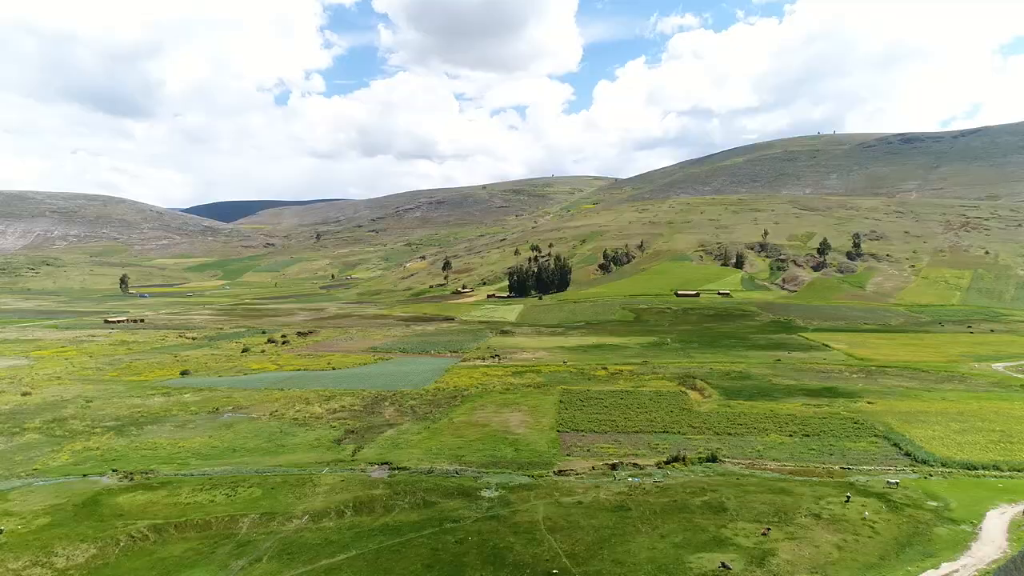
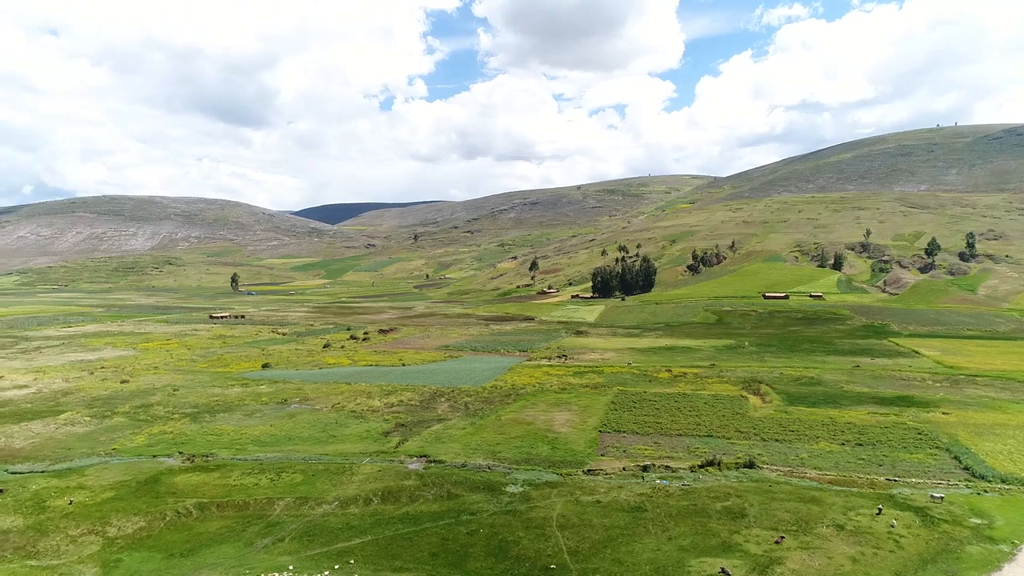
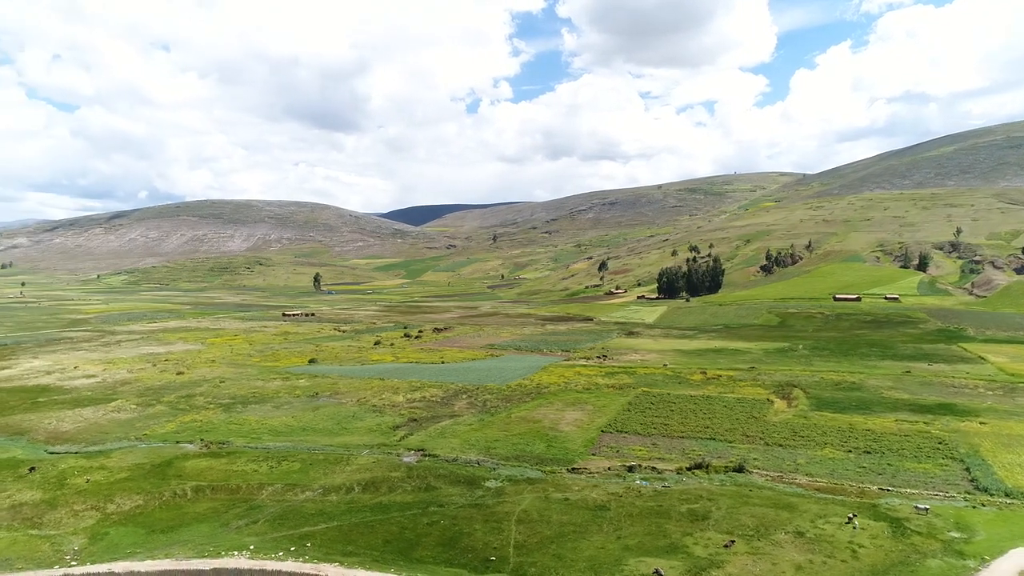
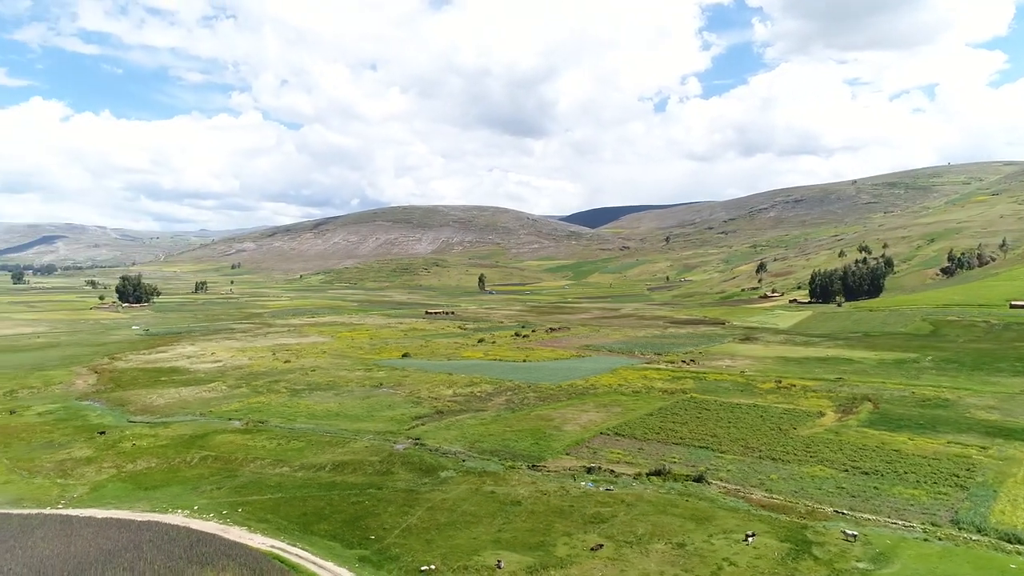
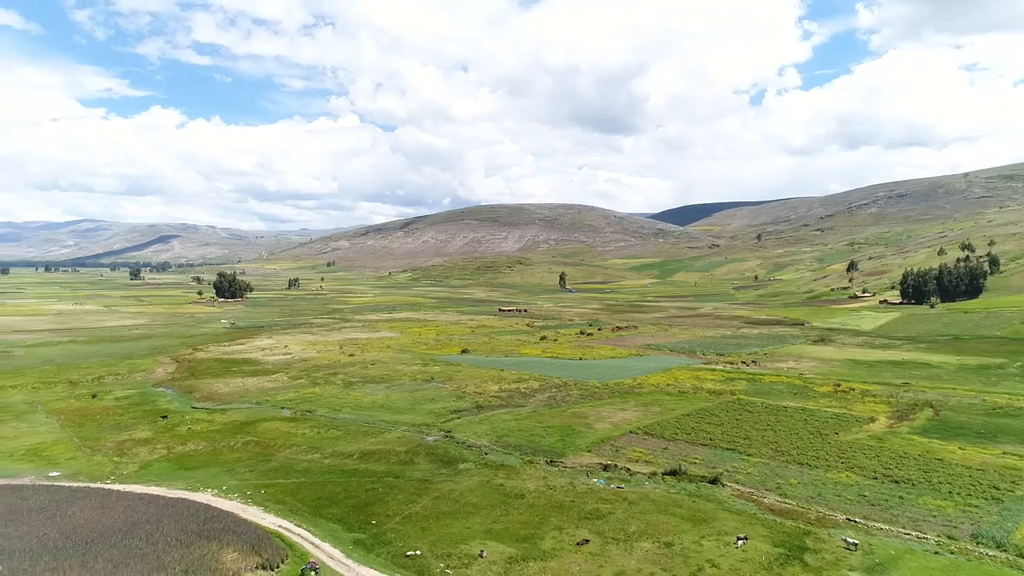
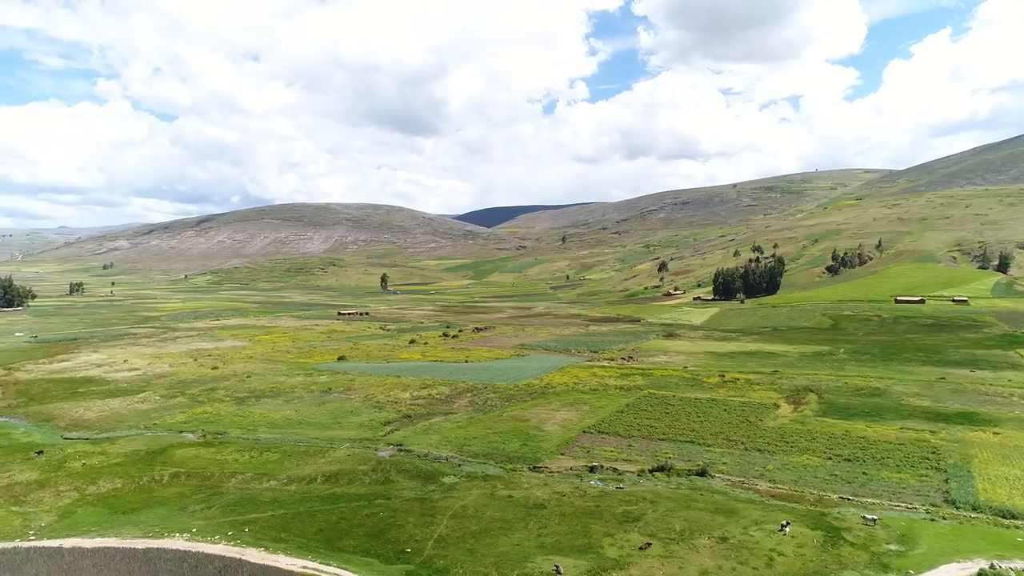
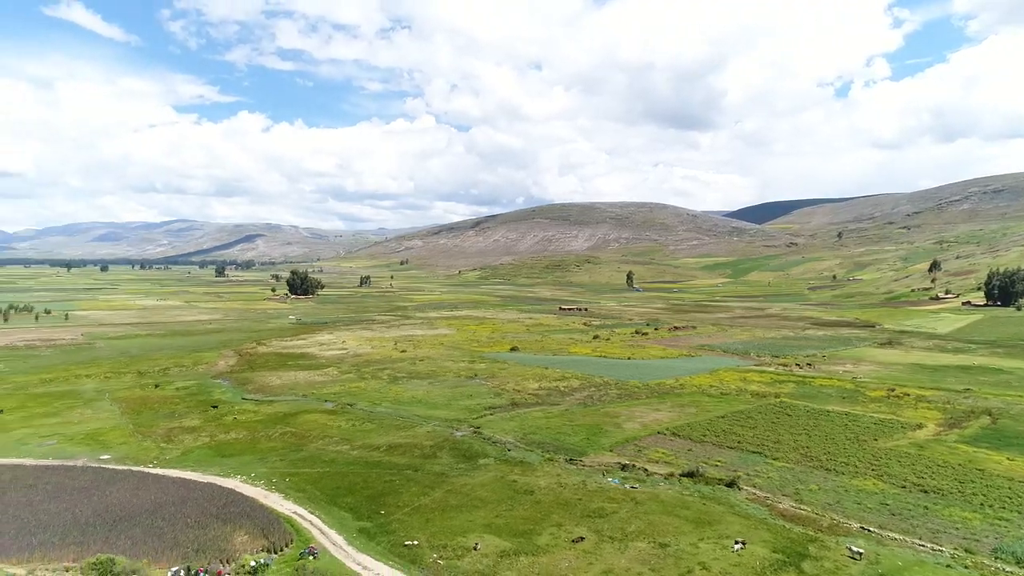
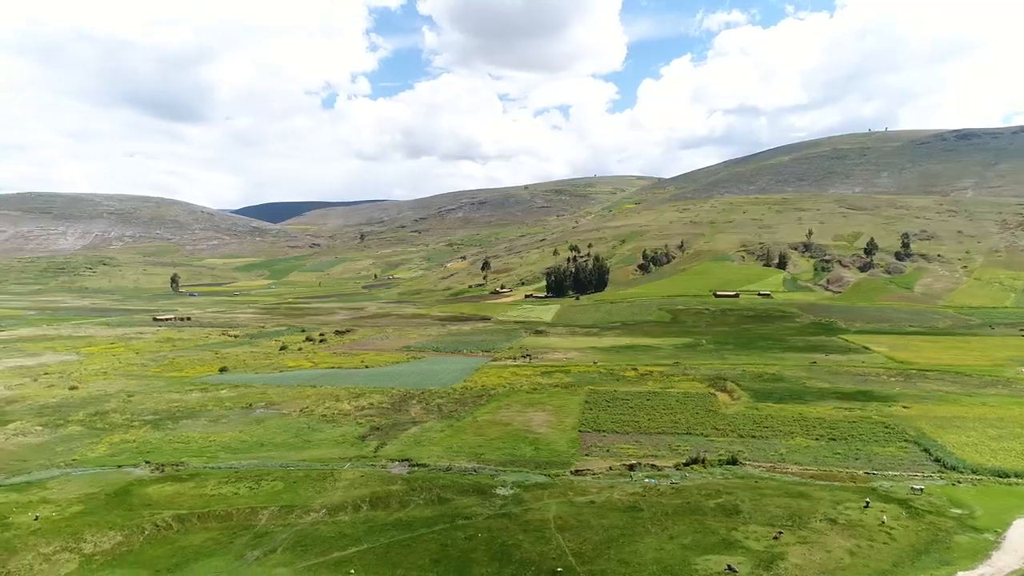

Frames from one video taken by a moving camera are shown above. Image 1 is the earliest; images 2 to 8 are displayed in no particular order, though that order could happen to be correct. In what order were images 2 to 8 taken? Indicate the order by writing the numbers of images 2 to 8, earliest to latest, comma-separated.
8, 2, 3, 6, 4, 5, 7
